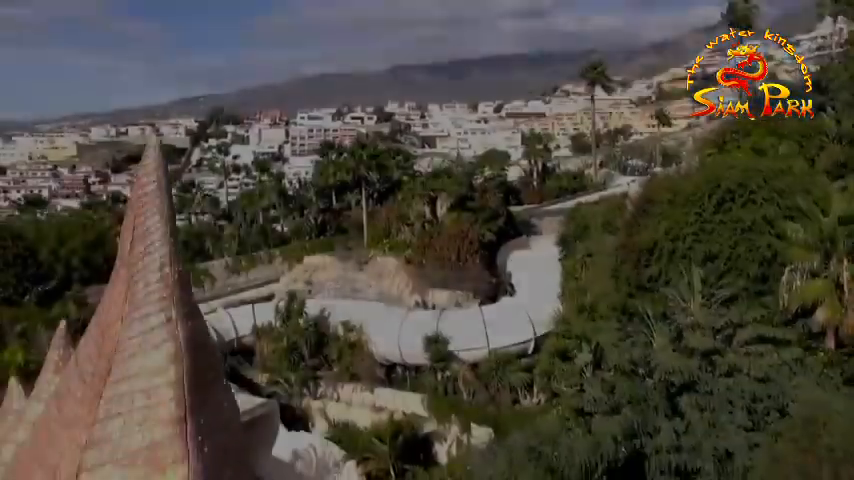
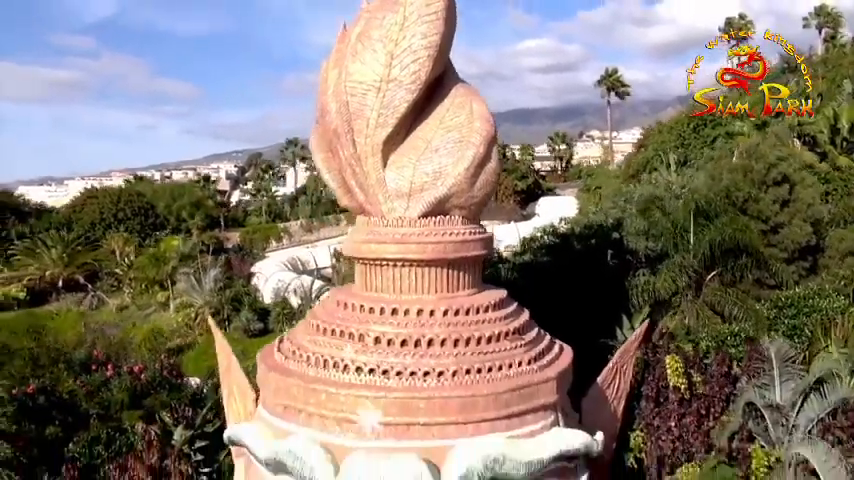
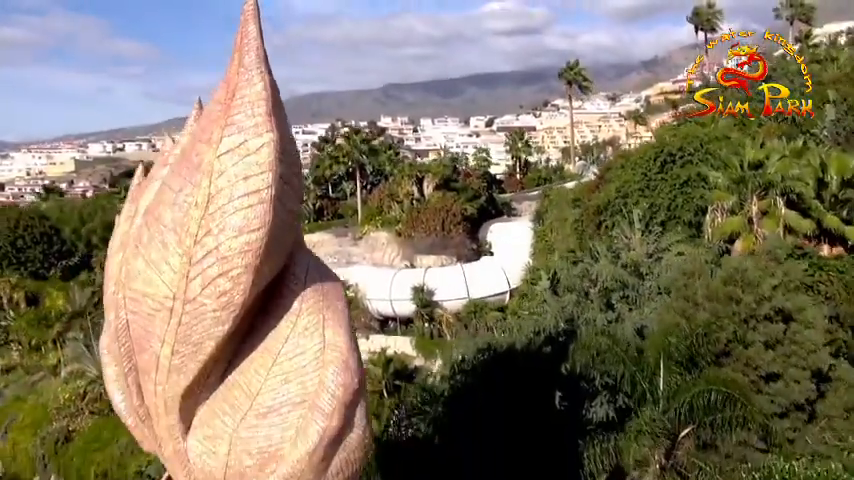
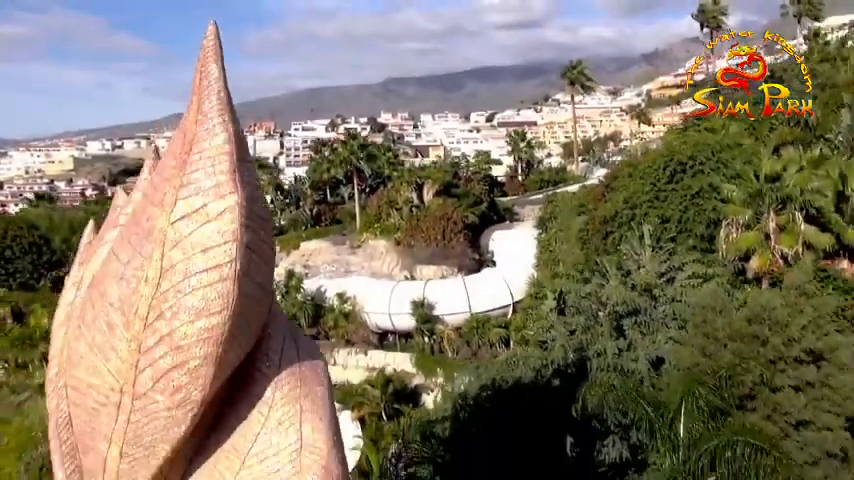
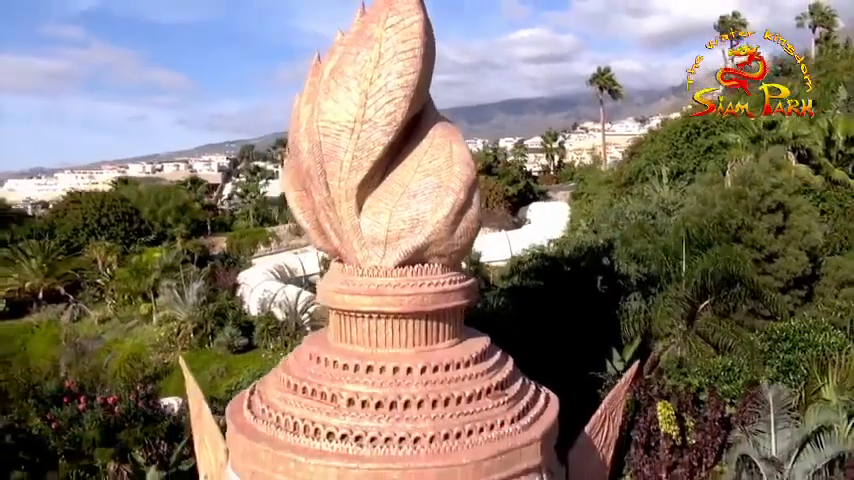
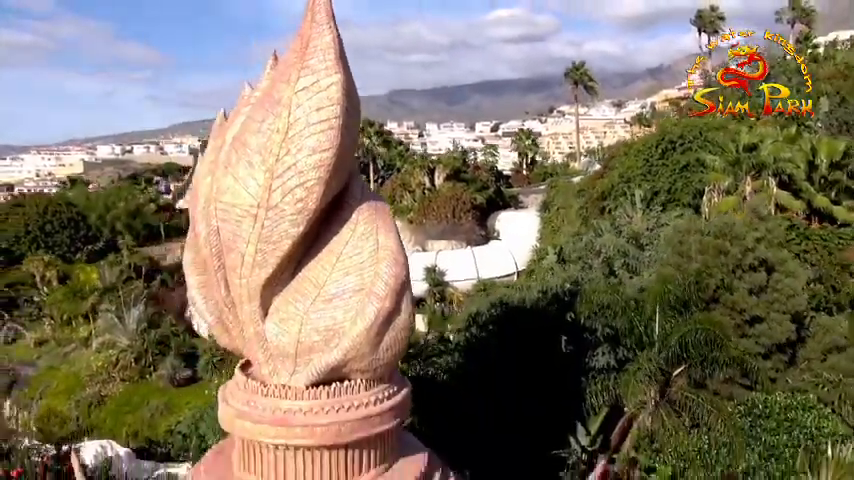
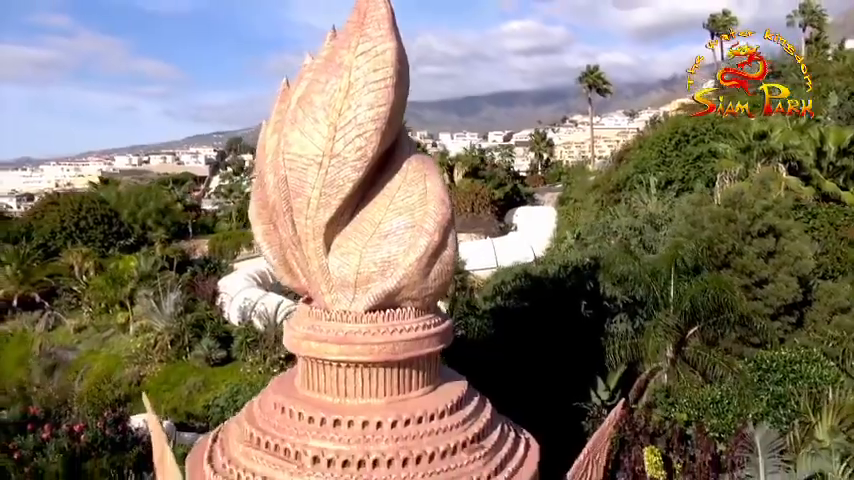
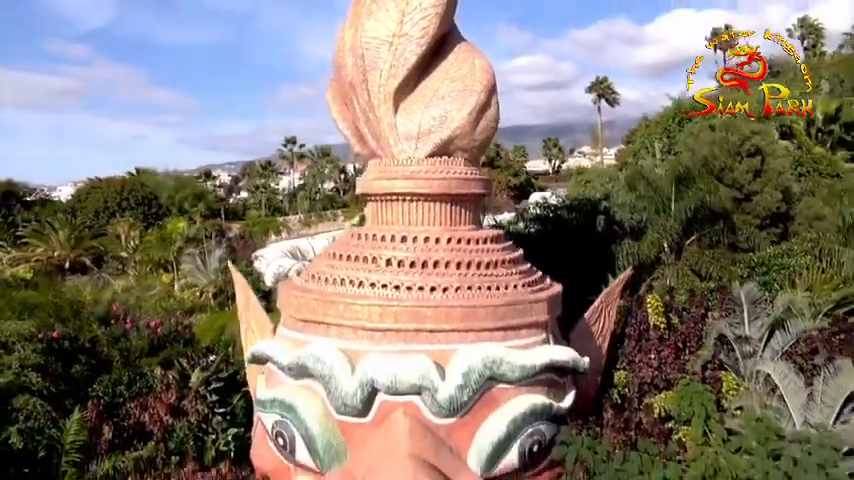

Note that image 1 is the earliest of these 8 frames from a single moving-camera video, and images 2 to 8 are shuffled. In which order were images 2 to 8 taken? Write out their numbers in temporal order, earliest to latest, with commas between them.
4, 3, 6, 7, 5, 2, 8
